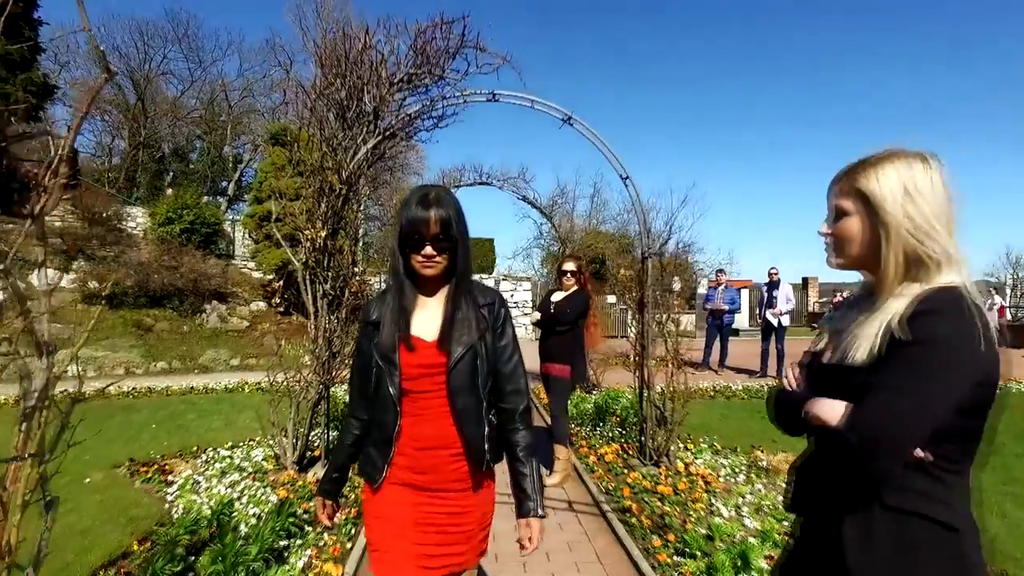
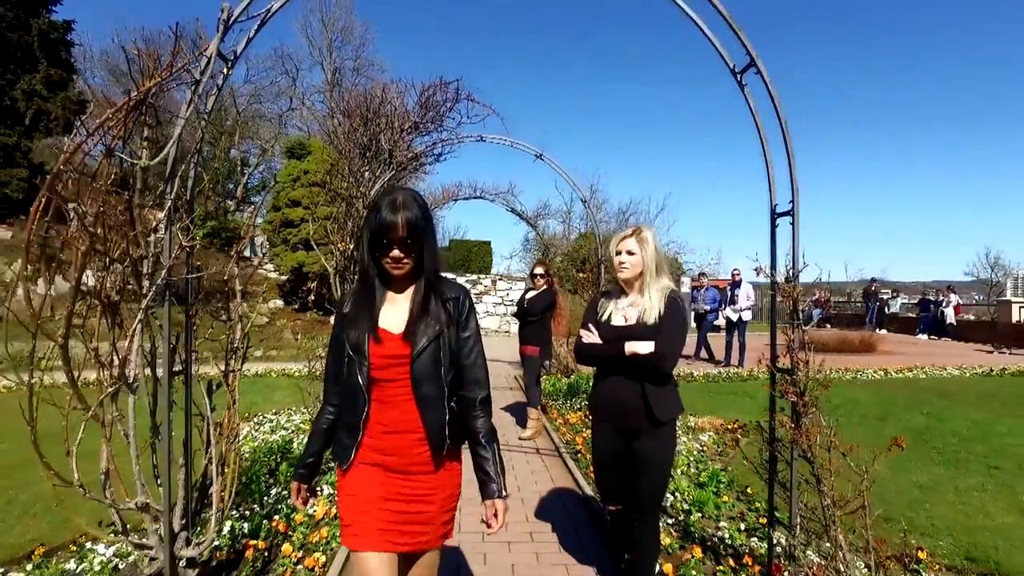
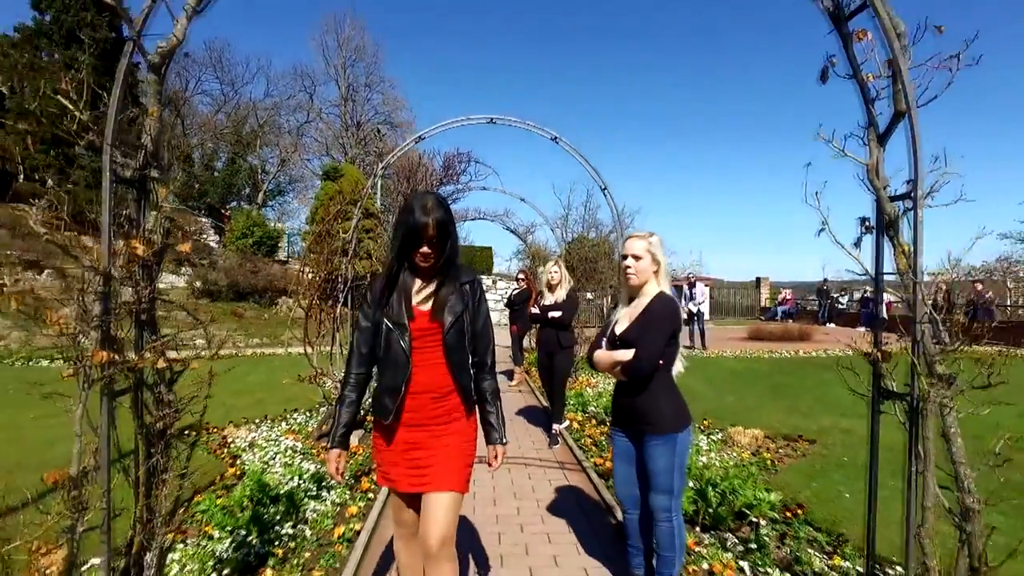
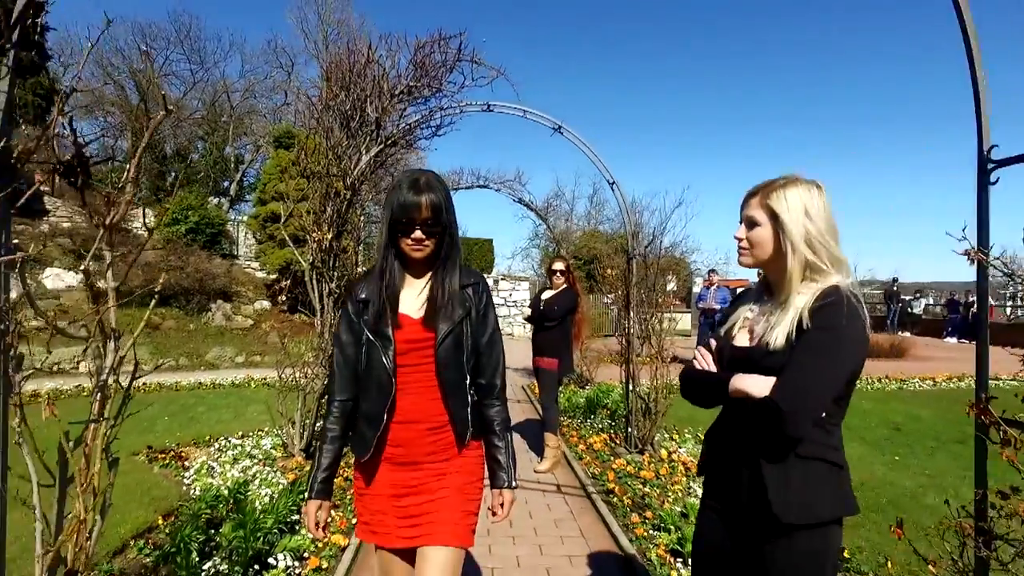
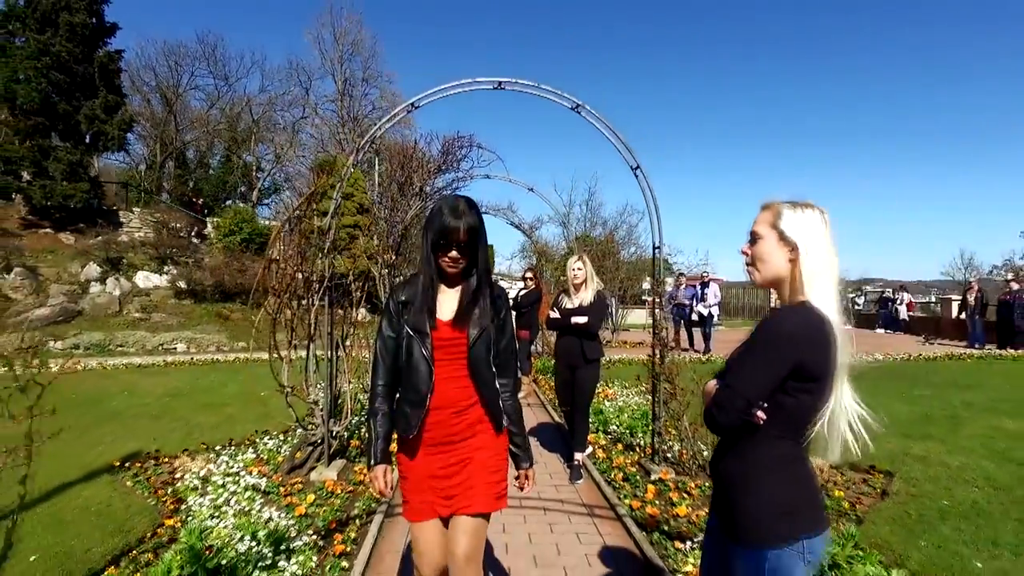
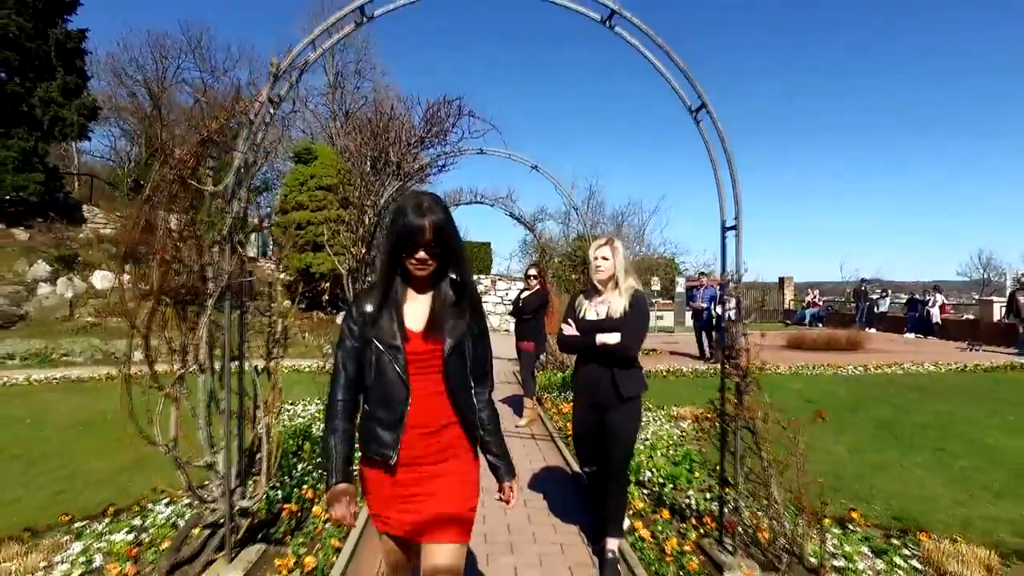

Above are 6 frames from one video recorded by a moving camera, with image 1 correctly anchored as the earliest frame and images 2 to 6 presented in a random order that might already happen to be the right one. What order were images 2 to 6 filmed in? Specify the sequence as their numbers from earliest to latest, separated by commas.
4, 2, 6, 5, 3
